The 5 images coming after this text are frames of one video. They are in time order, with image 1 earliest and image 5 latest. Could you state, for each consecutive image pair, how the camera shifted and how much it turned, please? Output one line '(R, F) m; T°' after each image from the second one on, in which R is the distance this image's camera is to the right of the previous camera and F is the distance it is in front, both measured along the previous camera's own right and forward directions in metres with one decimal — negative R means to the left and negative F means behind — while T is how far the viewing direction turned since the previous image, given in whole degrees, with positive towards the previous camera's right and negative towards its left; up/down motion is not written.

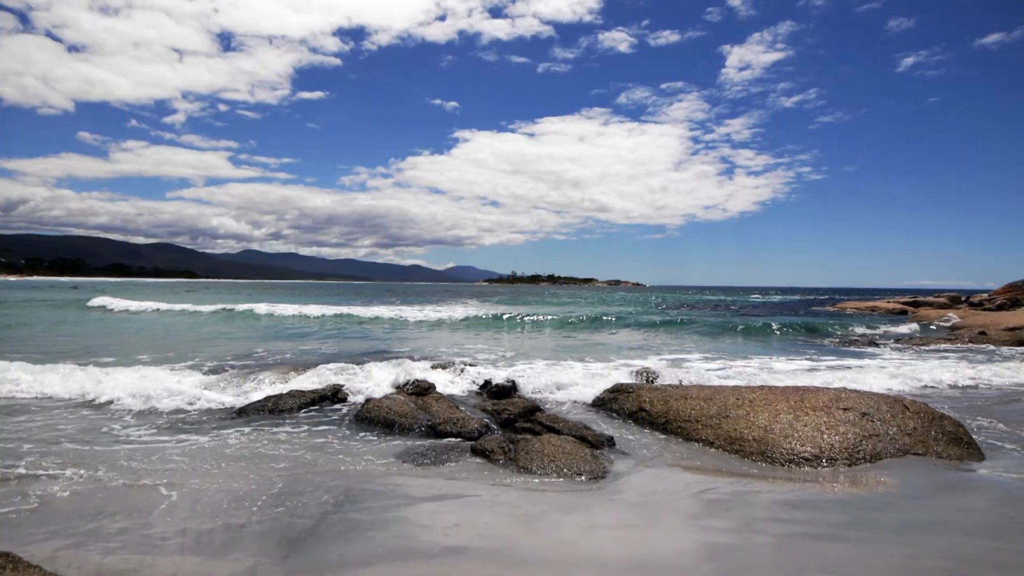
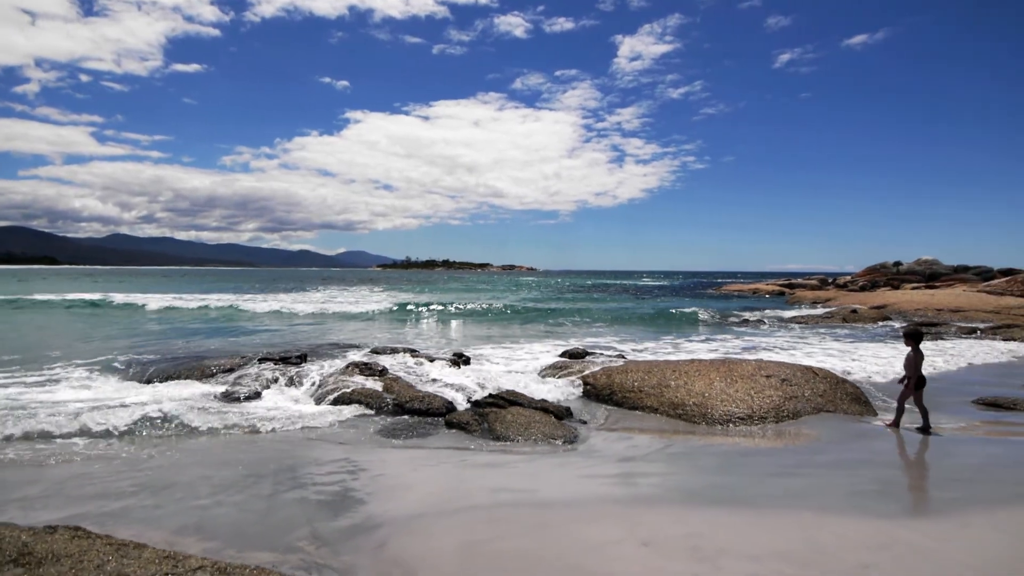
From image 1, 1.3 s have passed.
(-0.8, -0.4) m; +9°
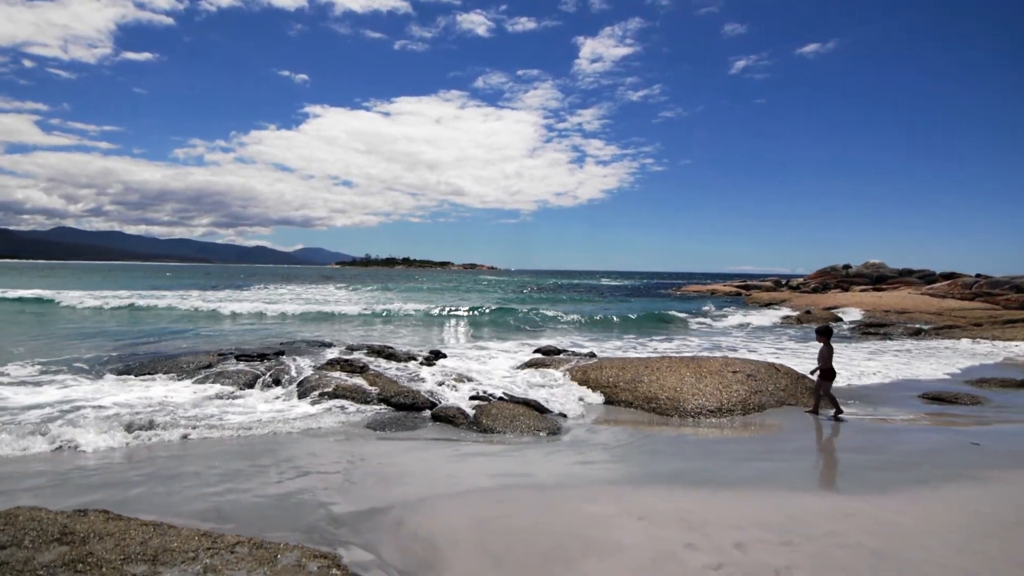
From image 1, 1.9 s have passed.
(-0.3, -0.3) m; +4°
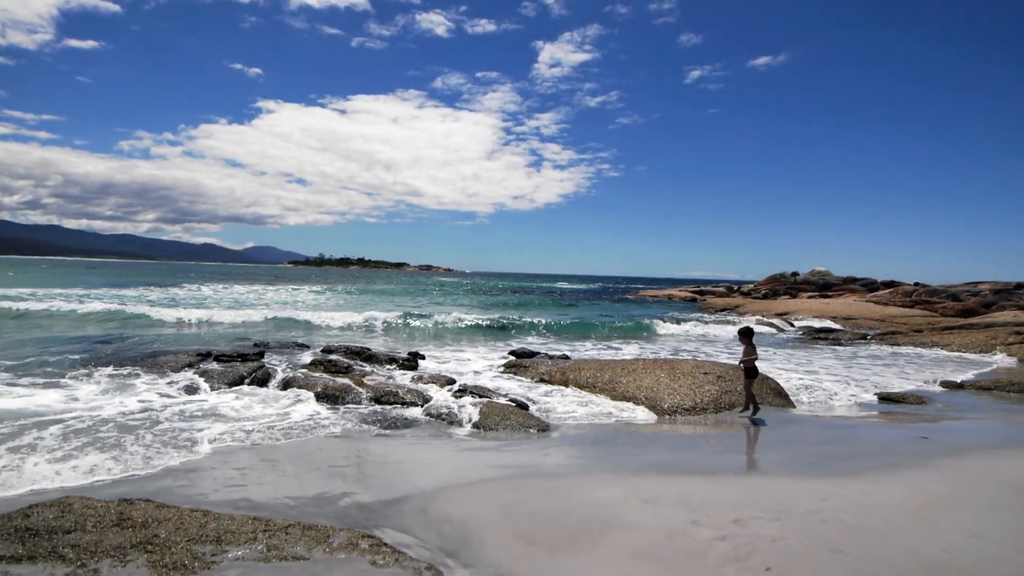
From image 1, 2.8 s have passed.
(-0.4, -0.3) m; +4°
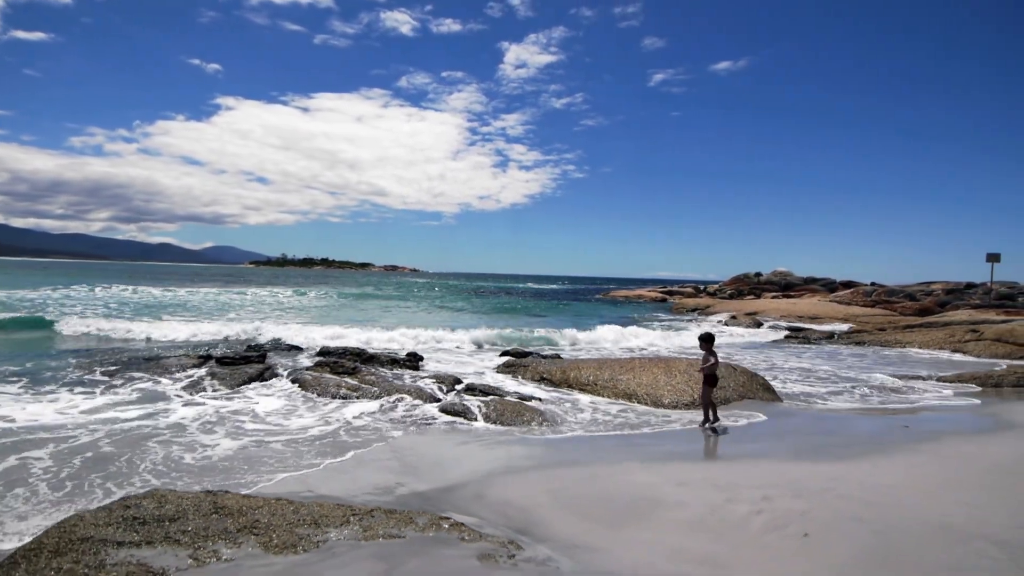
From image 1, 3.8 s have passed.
(-0.5, -0.3) m; +2°
